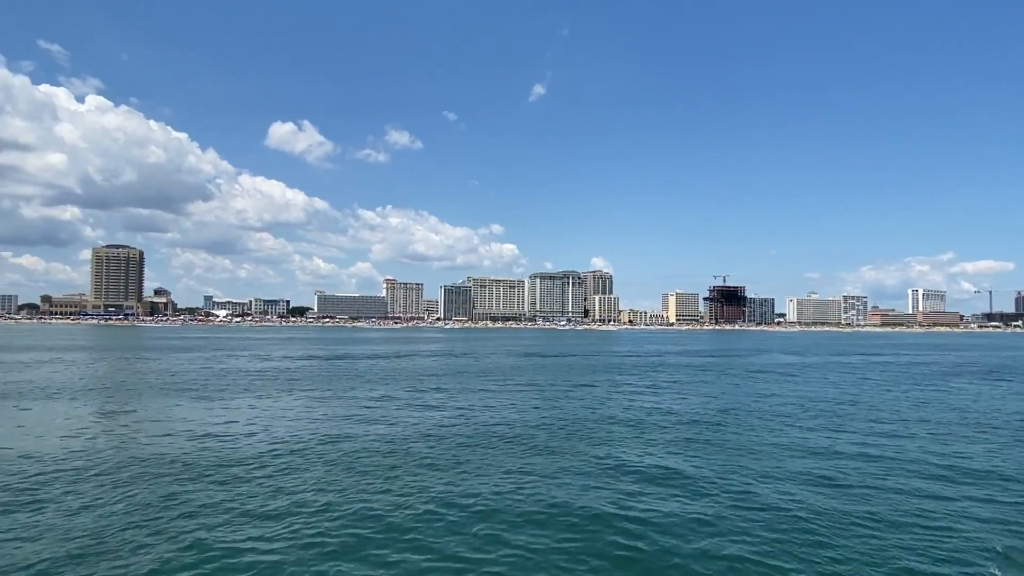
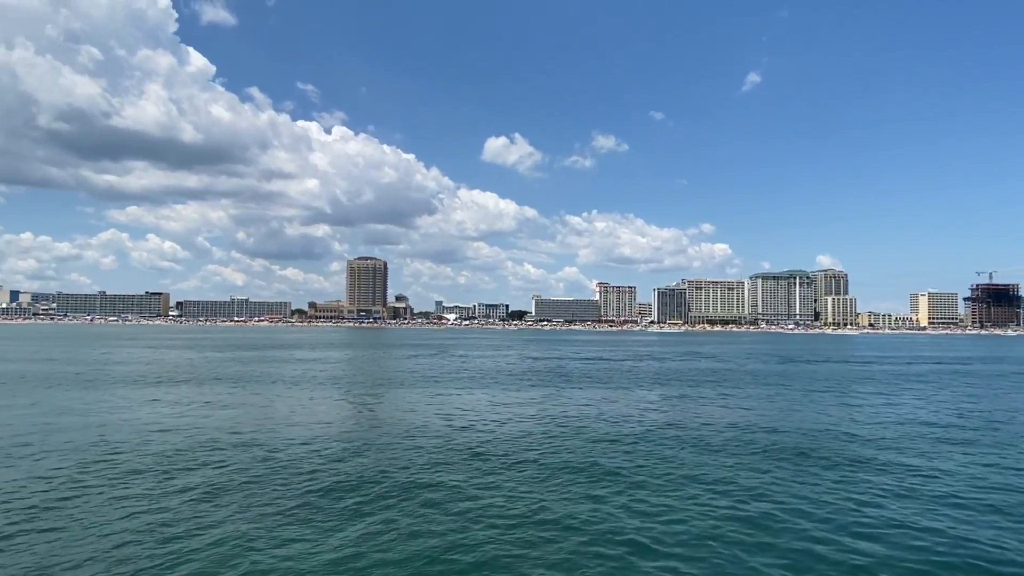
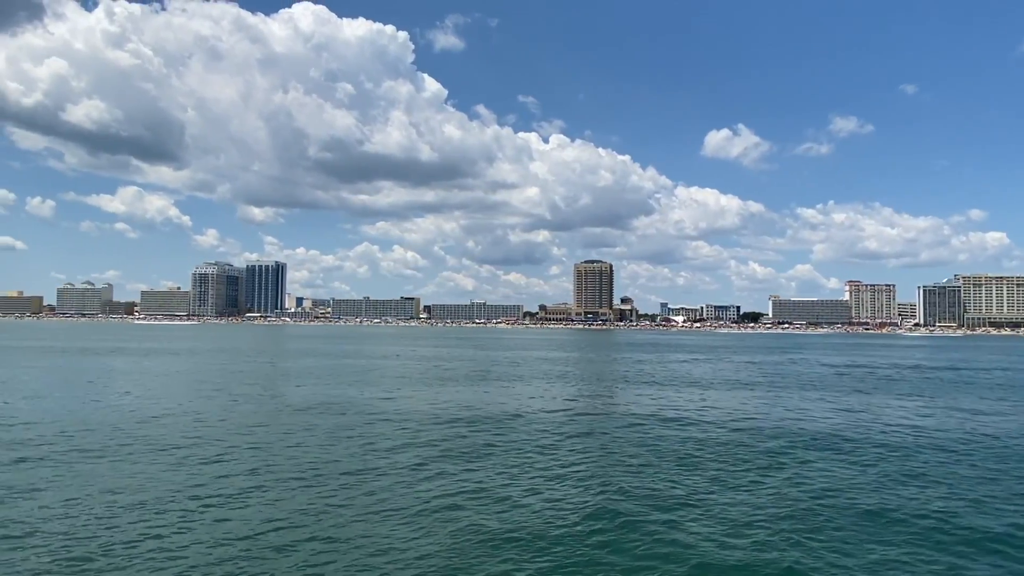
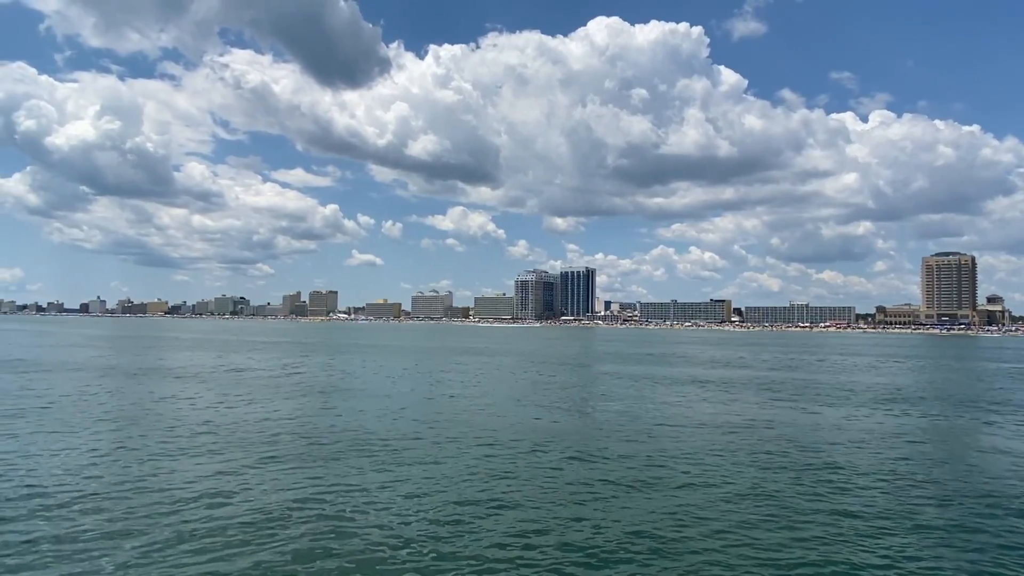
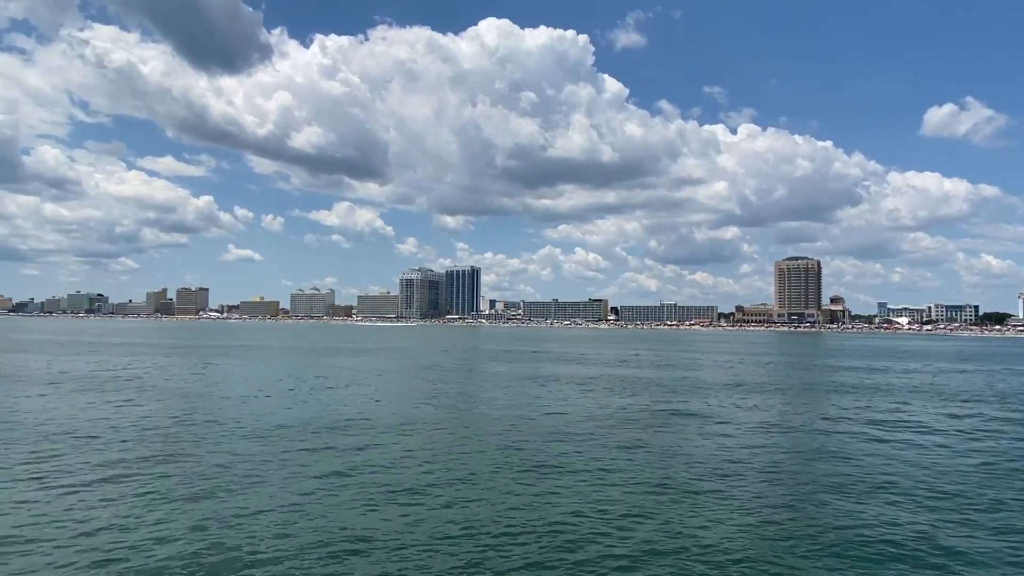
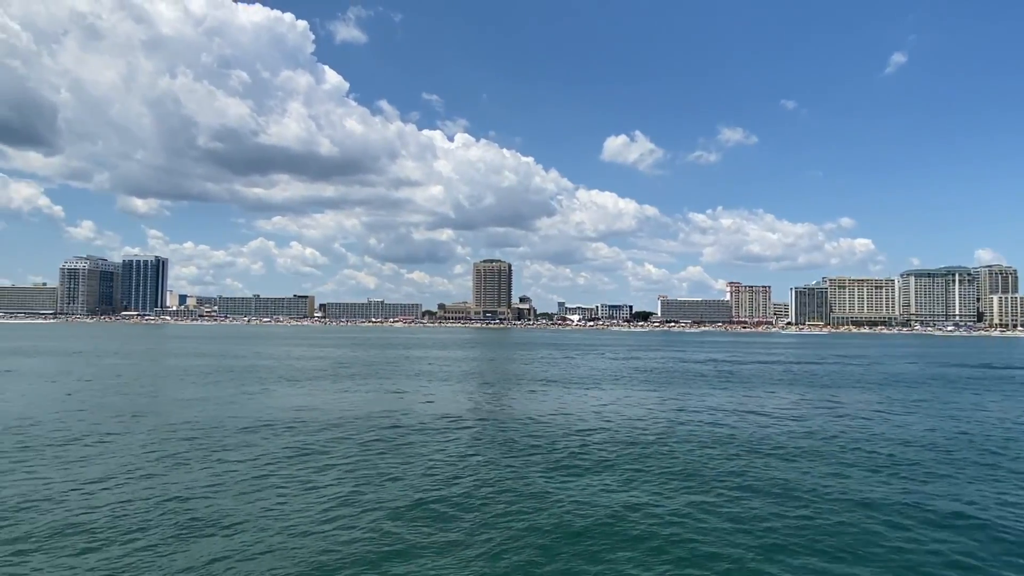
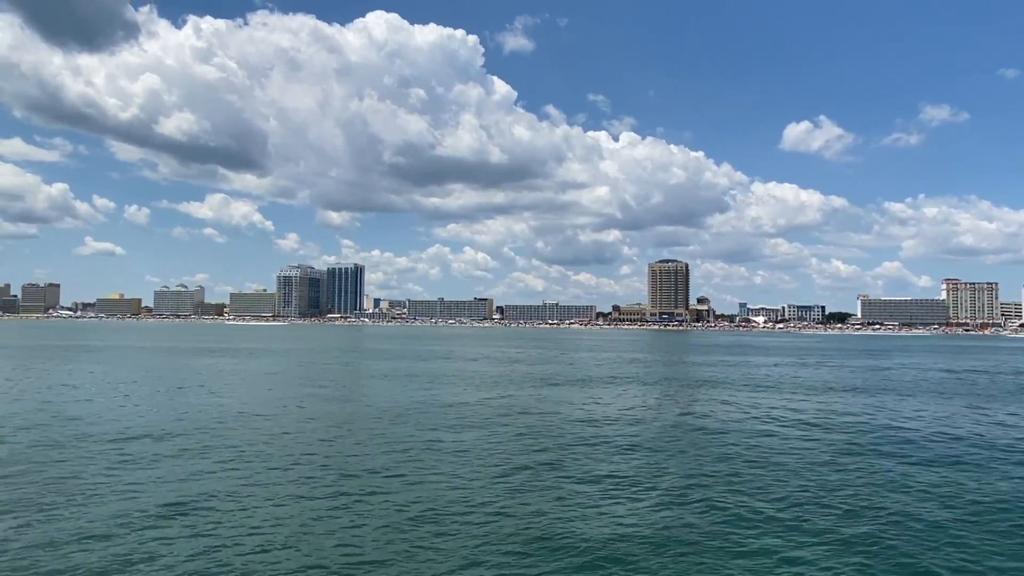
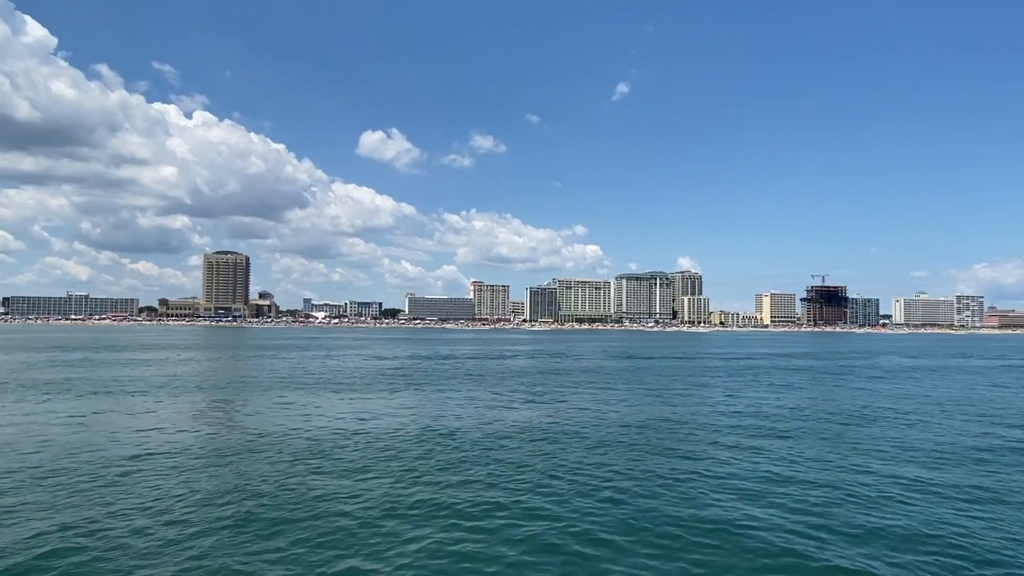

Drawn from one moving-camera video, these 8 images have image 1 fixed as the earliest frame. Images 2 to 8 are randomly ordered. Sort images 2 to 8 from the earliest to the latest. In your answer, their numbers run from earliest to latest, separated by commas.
8, 2, 6, 3, 7, 5, 4
